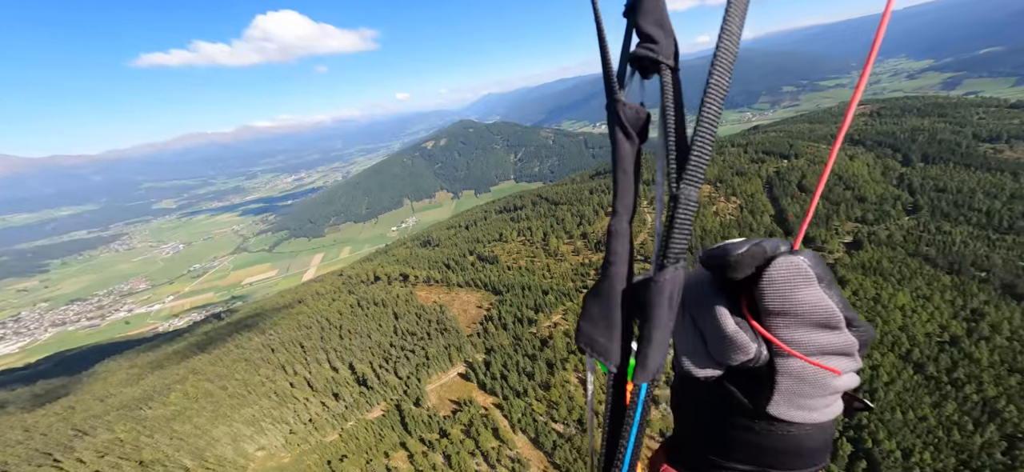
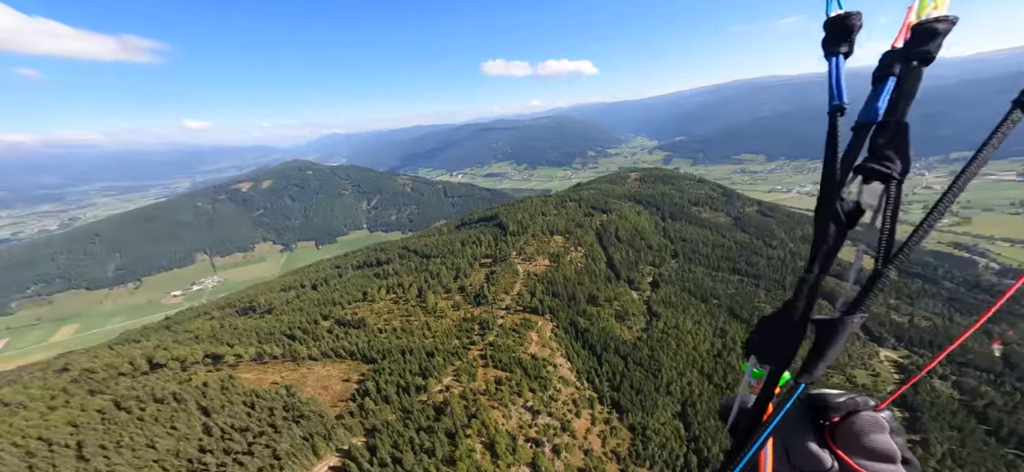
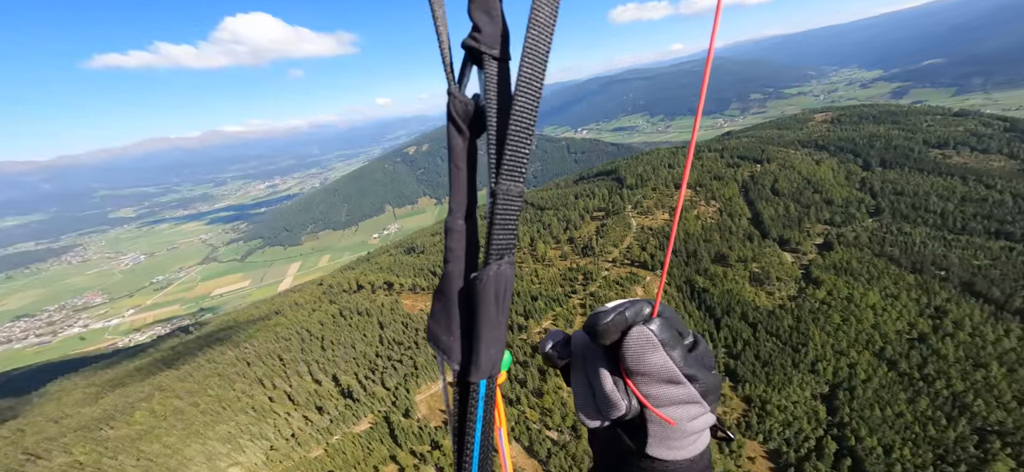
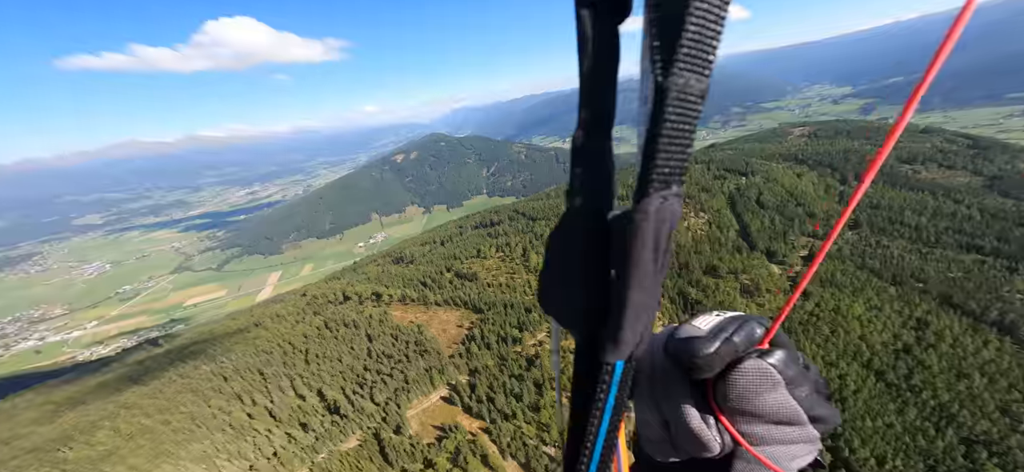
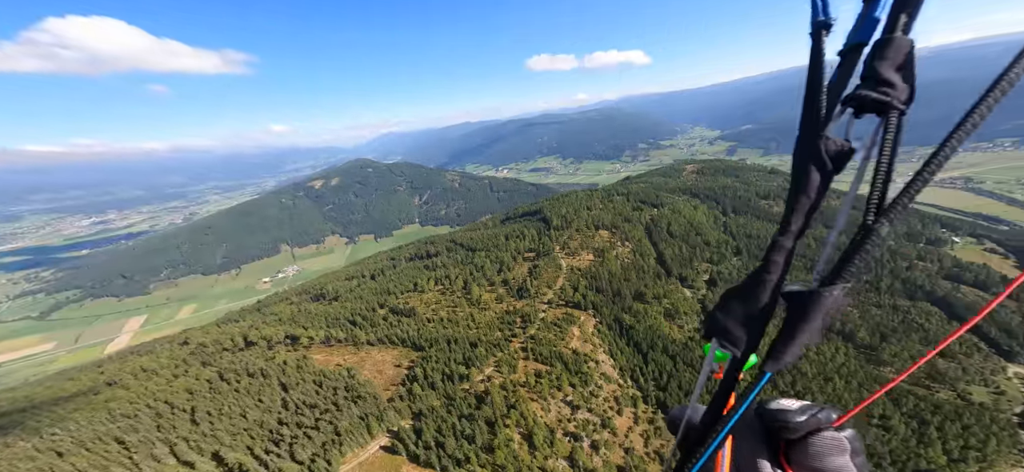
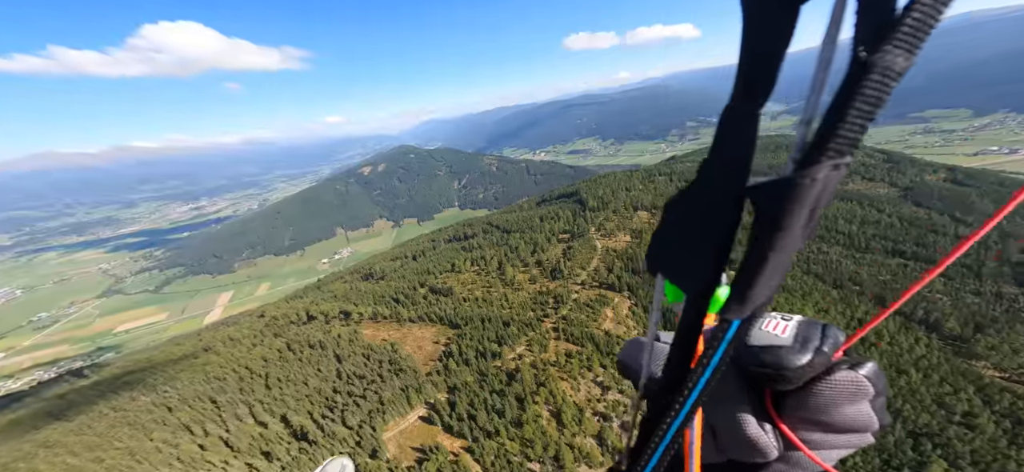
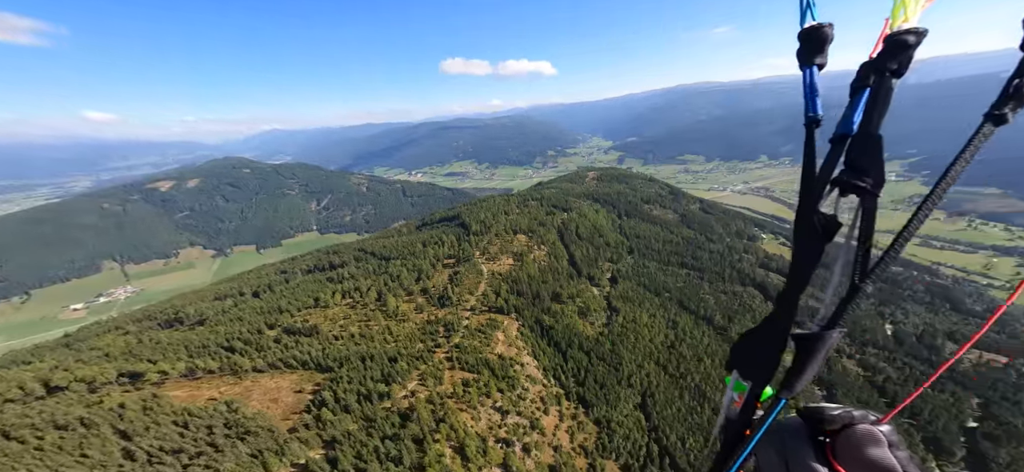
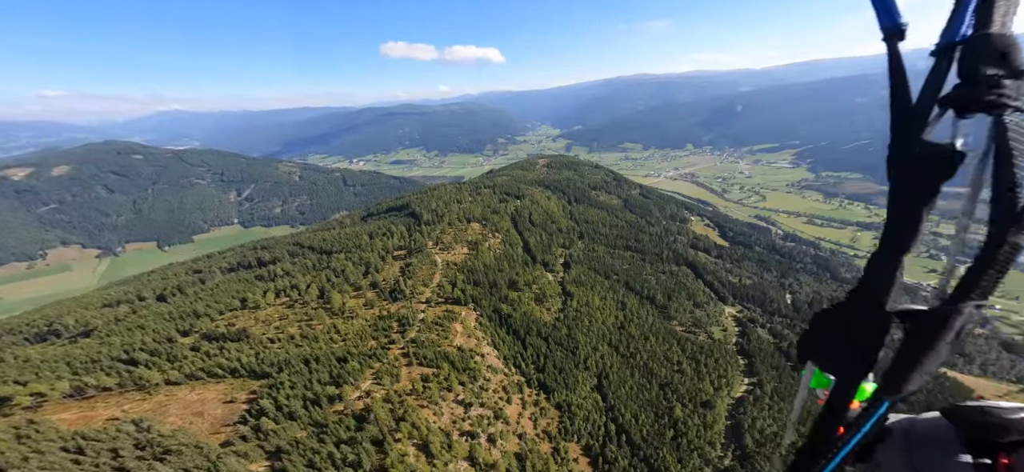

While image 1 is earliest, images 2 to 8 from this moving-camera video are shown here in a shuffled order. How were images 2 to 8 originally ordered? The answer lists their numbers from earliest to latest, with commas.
3, 4, 6, 5, 2, 7, 8
